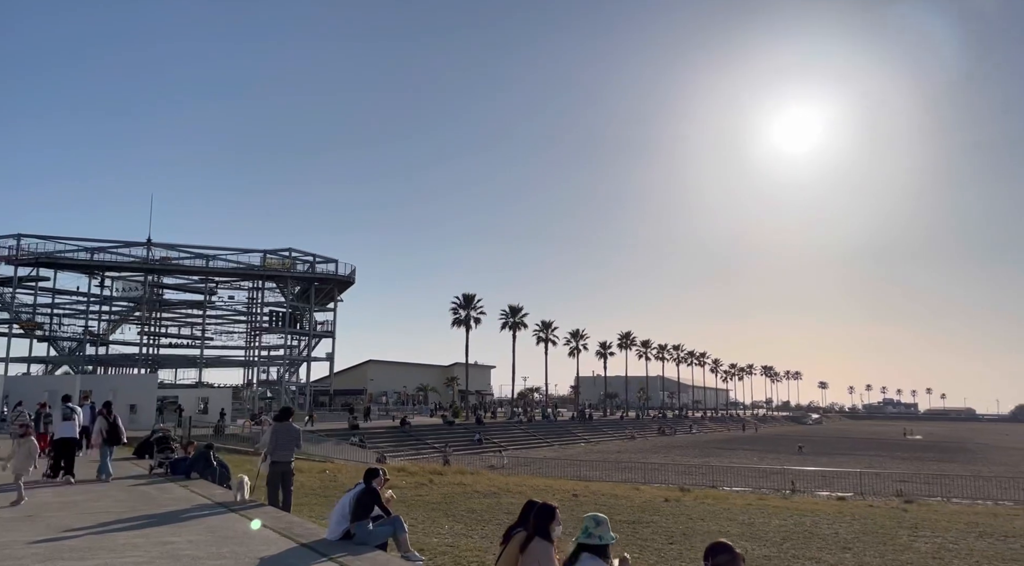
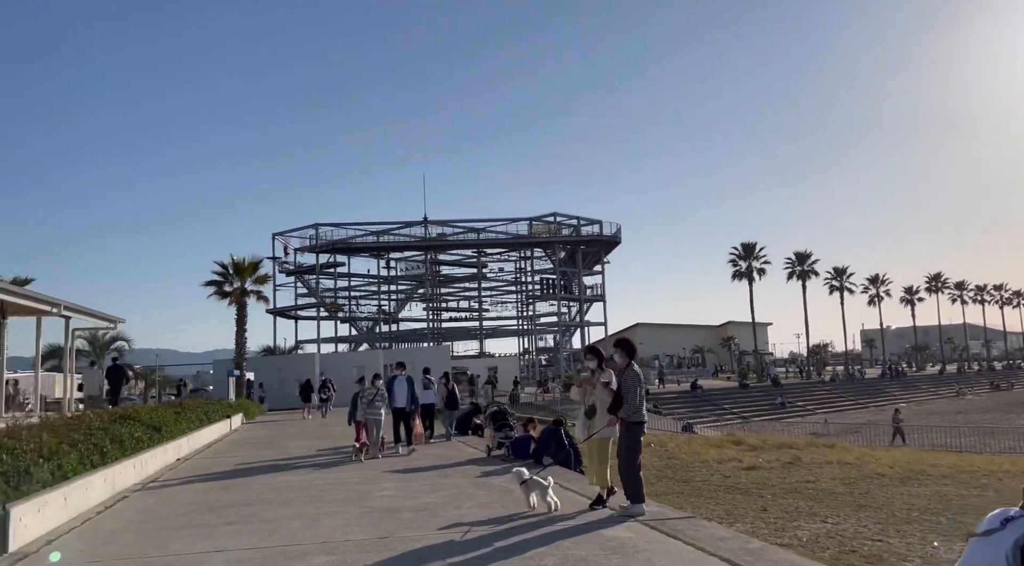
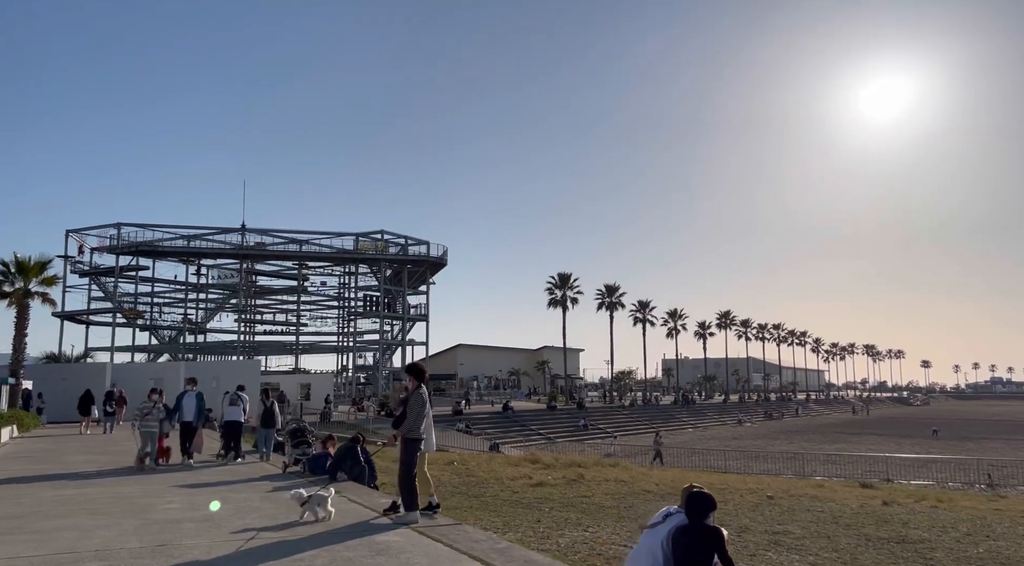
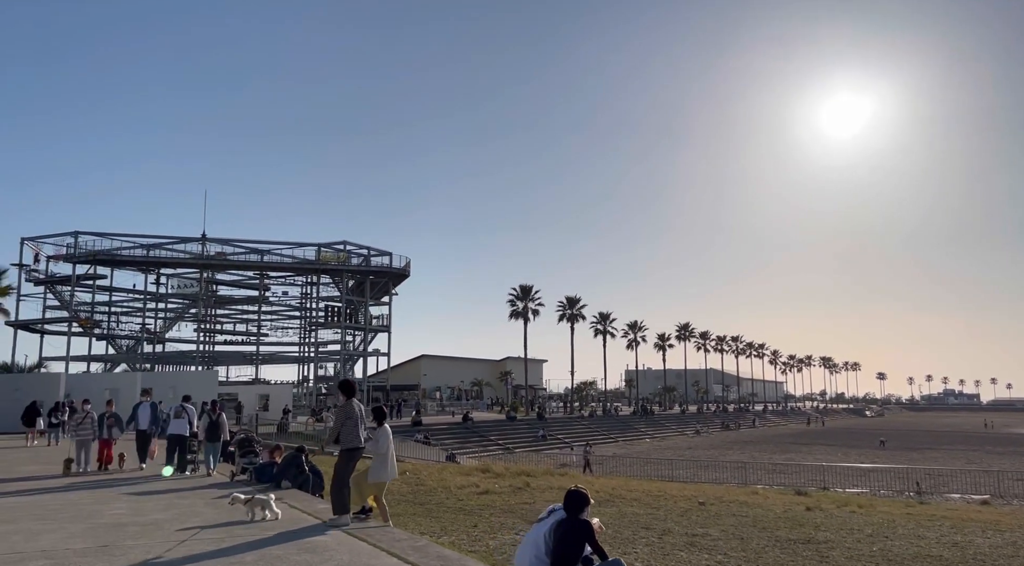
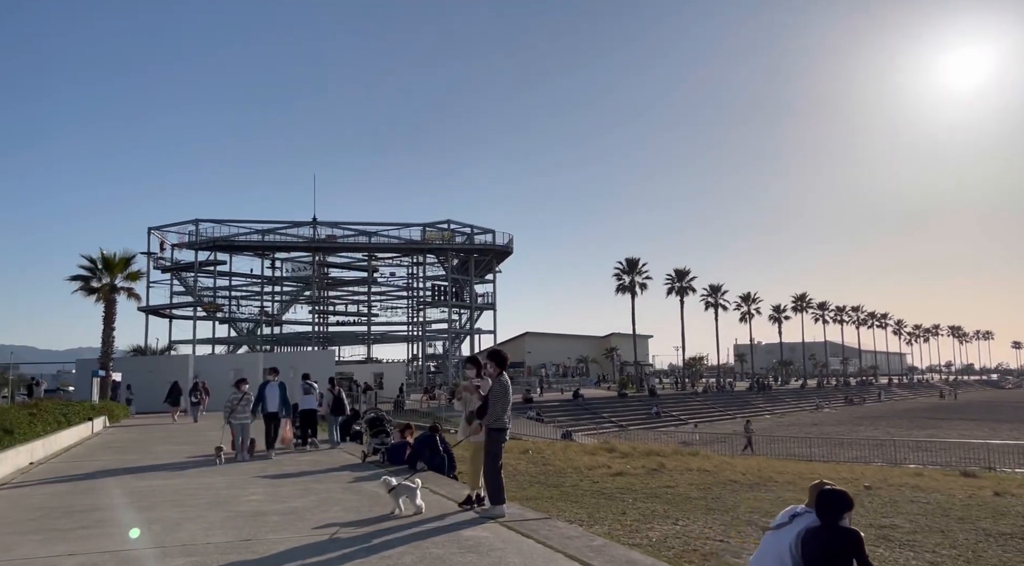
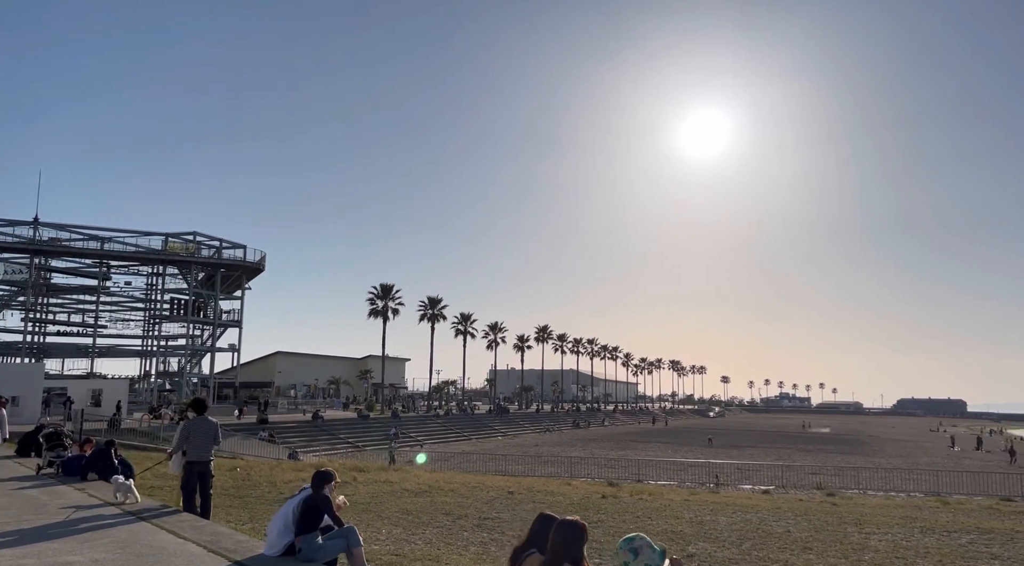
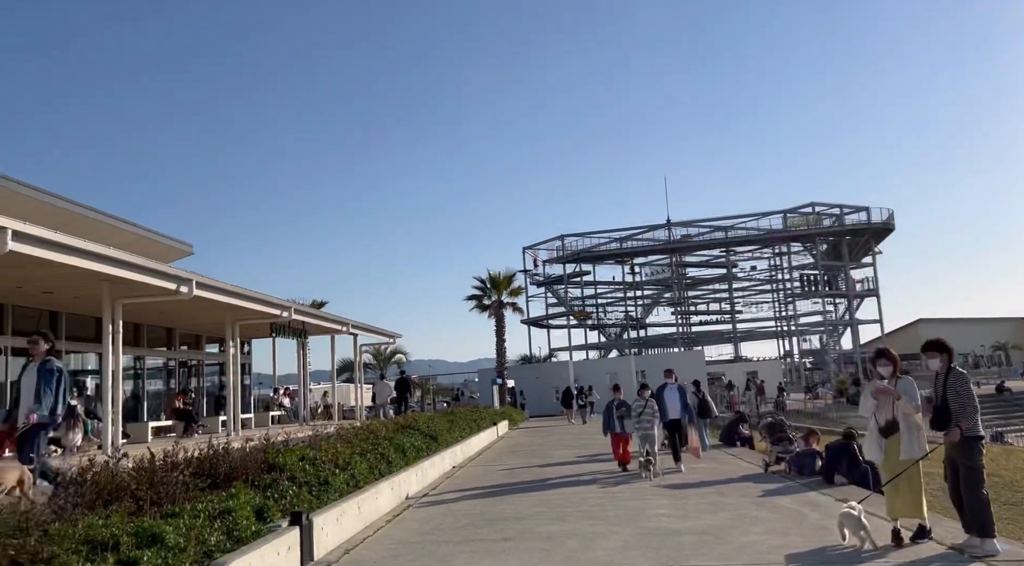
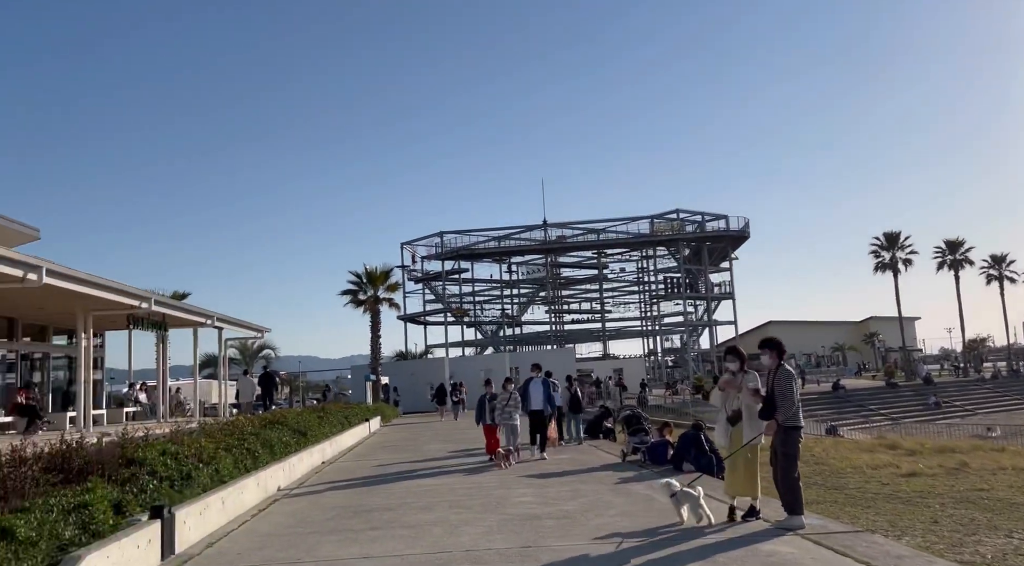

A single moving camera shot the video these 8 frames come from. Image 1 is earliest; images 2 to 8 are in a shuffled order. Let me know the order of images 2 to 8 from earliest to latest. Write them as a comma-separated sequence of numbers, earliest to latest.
6, 4, 3, 5, 2, 8, 7
